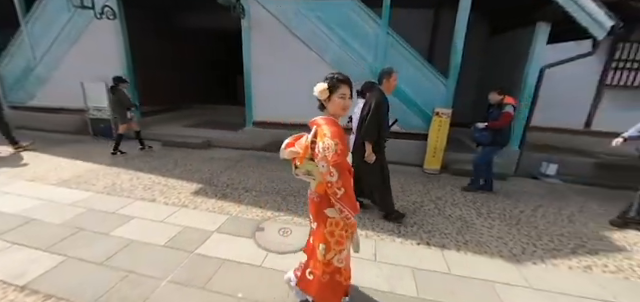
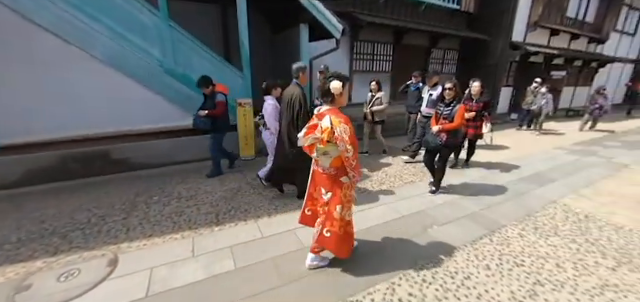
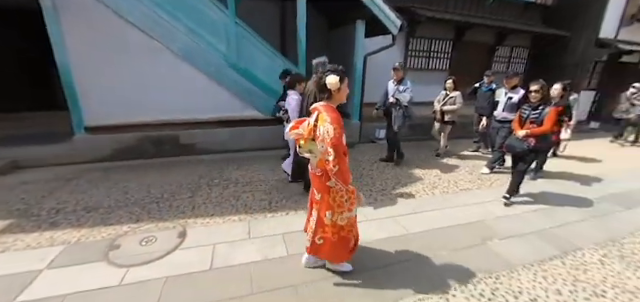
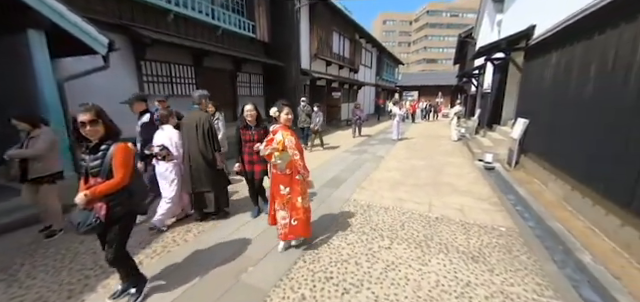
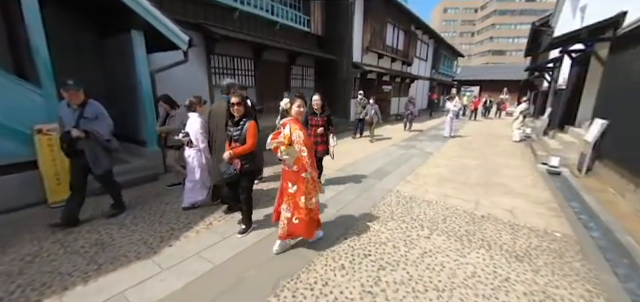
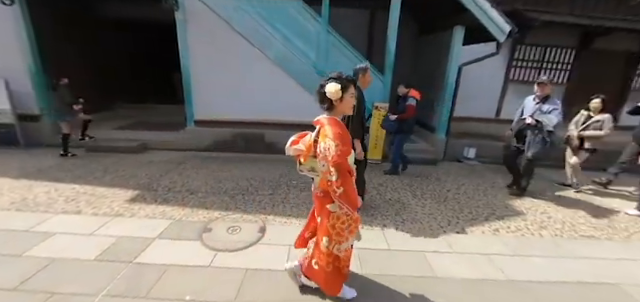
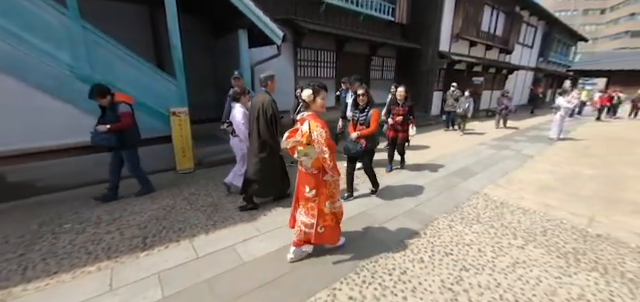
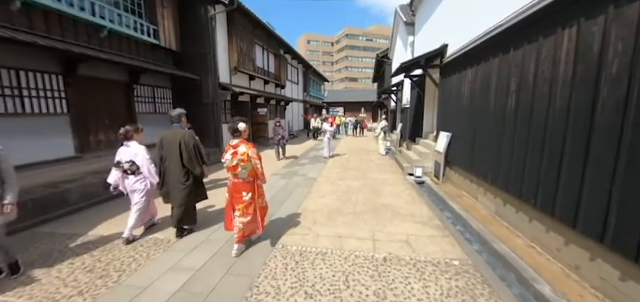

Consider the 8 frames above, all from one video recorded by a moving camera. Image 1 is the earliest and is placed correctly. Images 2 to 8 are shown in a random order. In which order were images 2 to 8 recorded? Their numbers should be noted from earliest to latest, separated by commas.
6, 3, 2, 7, 5, 4, 8
